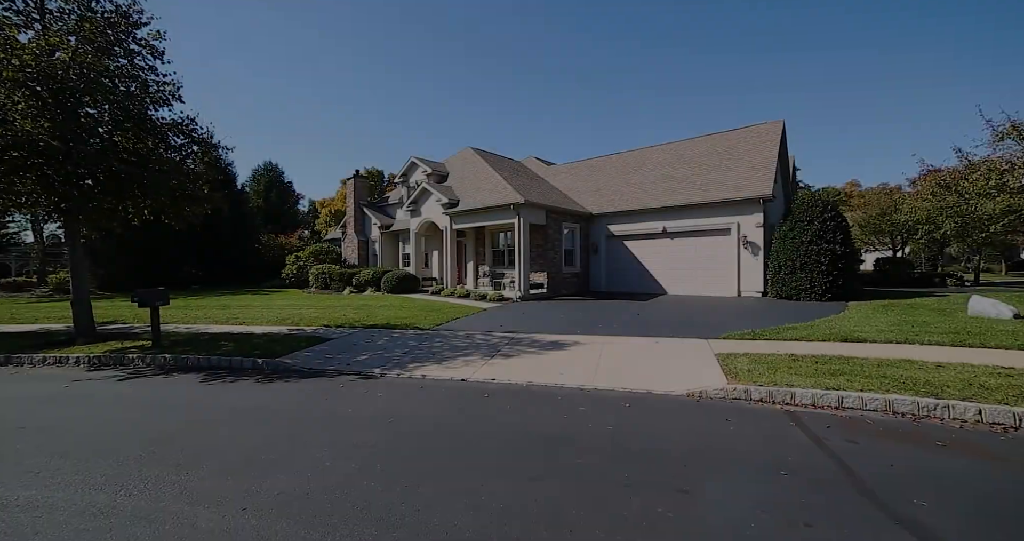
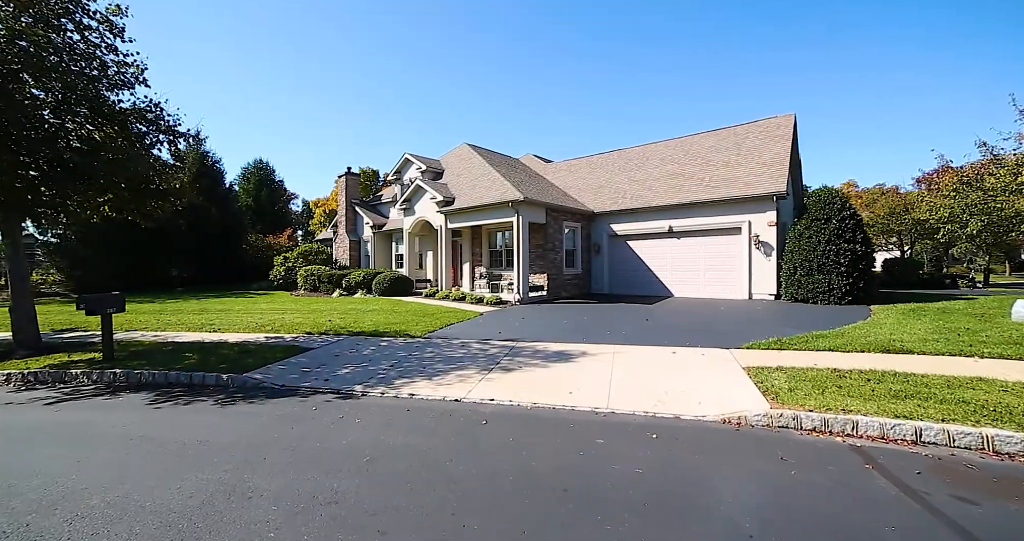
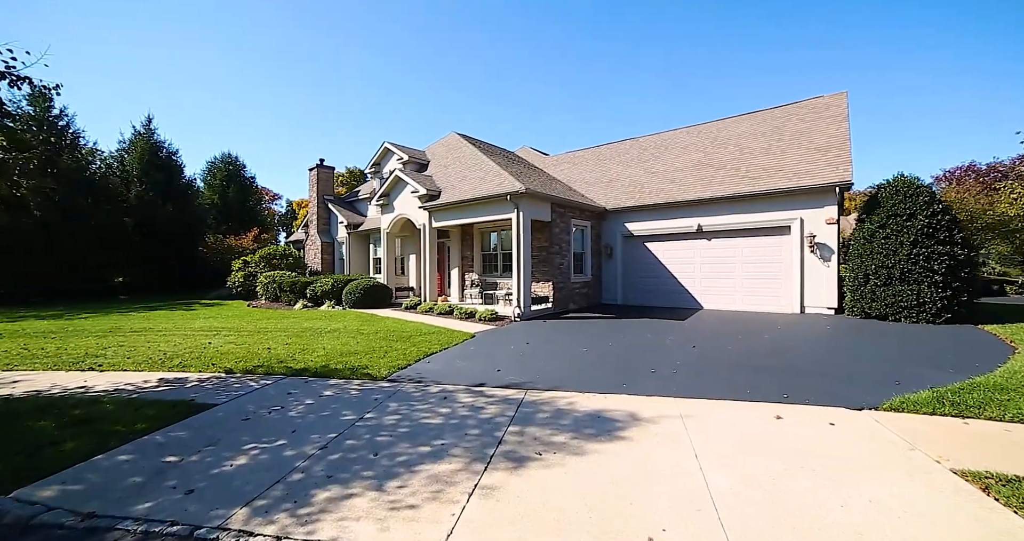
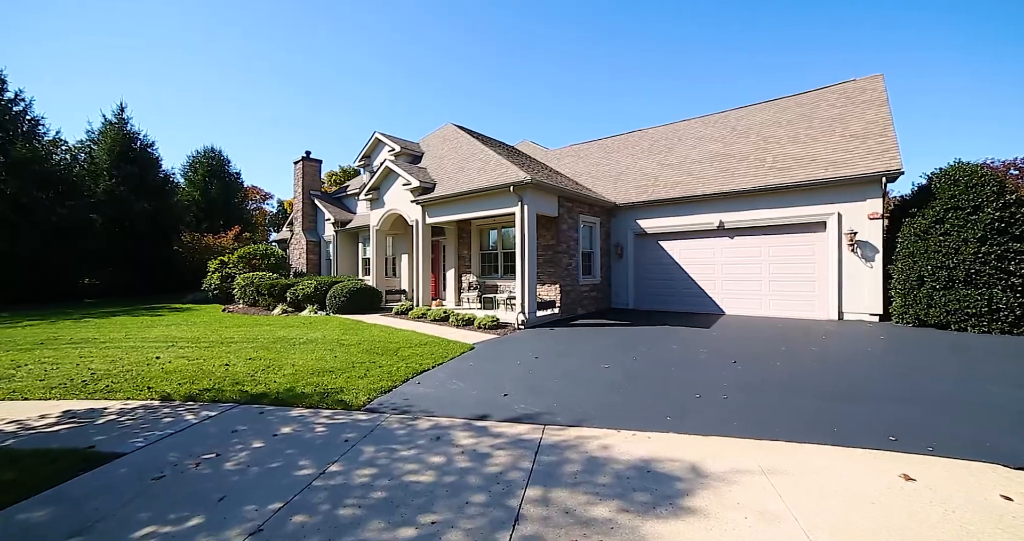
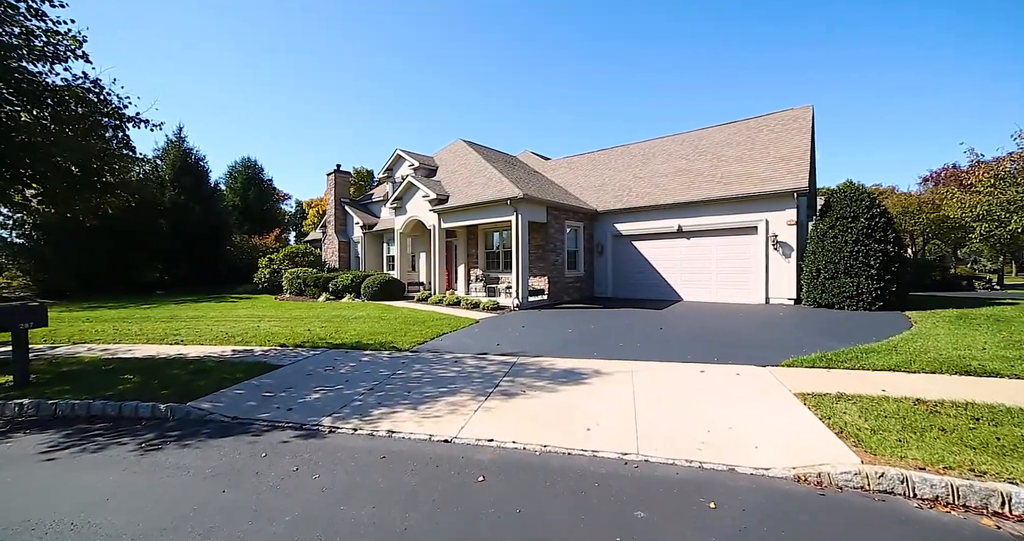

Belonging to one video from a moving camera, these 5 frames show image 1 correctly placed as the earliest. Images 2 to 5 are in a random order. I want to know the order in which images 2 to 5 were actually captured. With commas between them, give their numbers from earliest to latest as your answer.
2, 5, 3, 4
